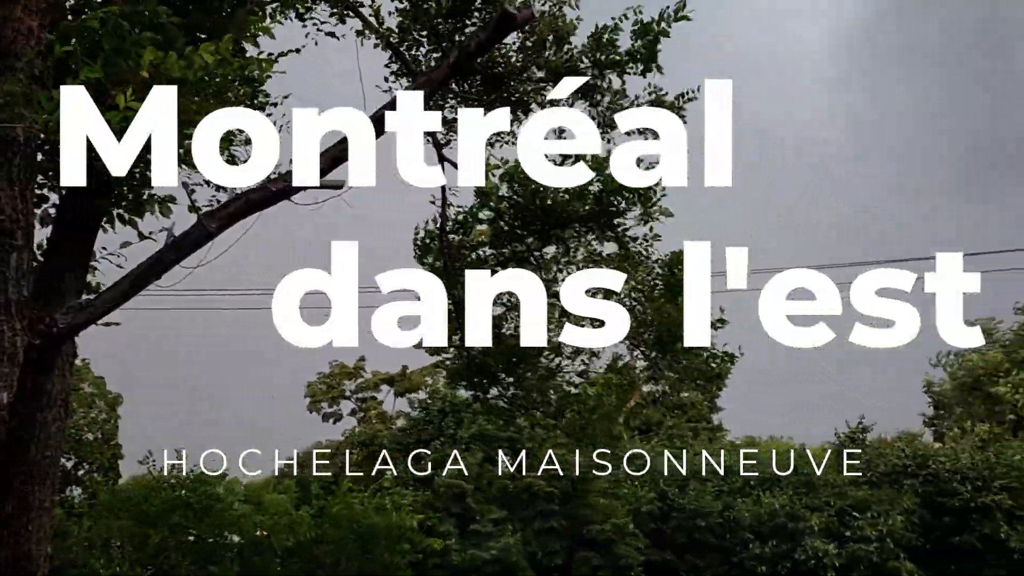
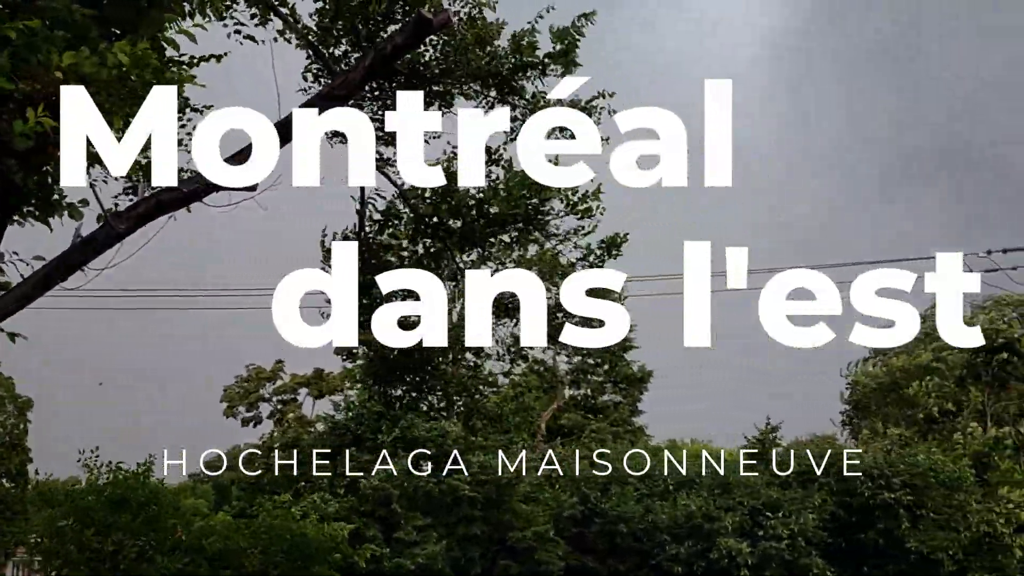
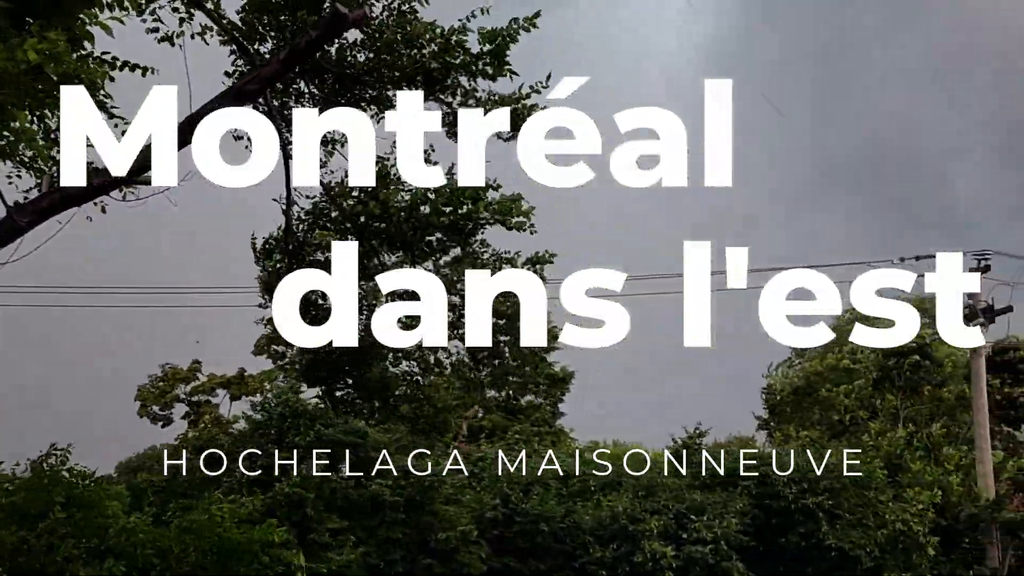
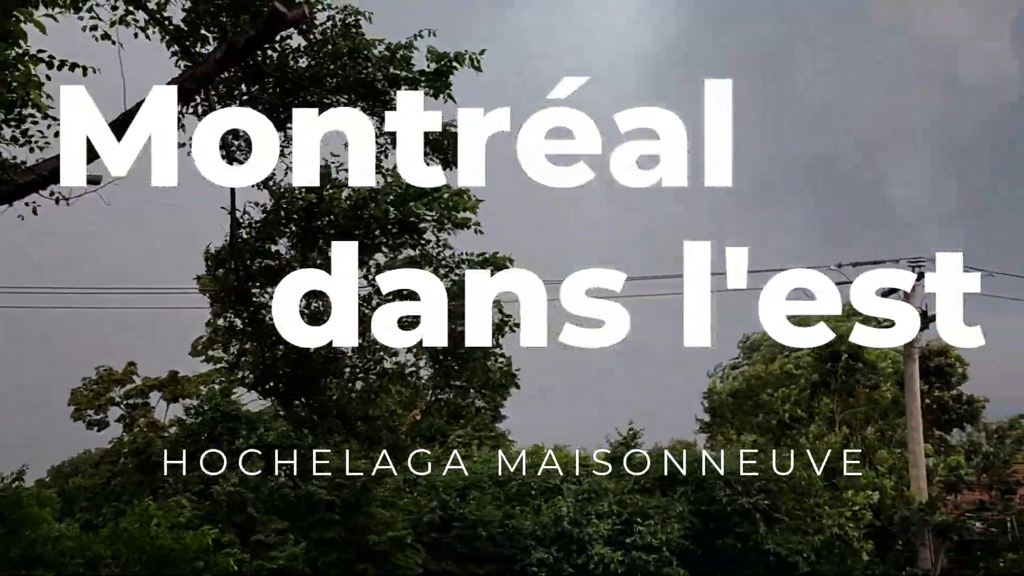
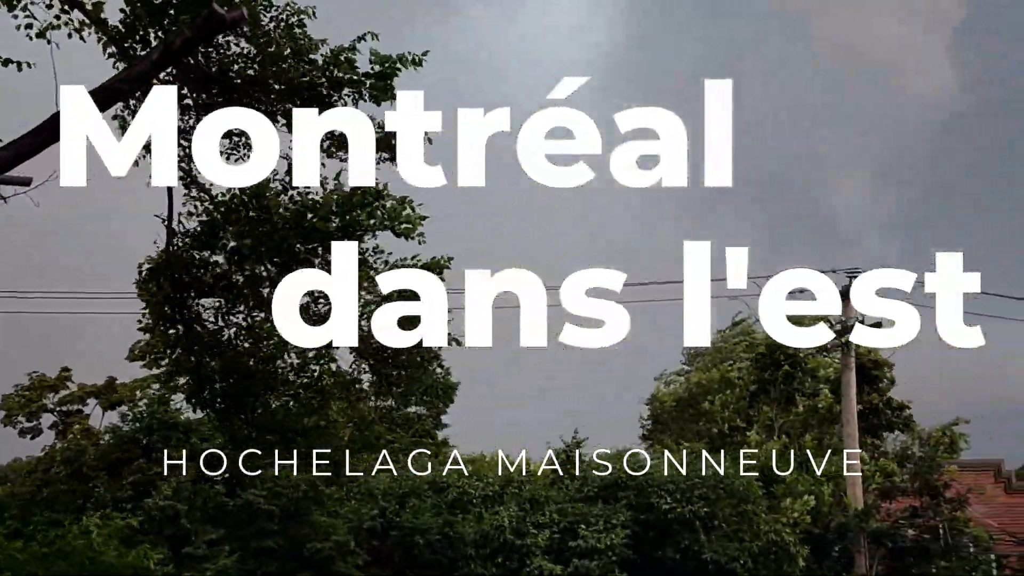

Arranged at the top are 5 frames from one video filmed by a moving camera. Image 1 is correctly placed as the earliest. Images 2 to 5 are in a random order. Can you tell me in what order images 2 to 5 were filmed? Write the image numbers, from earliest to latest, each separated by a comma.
2, 3, 4, 5
